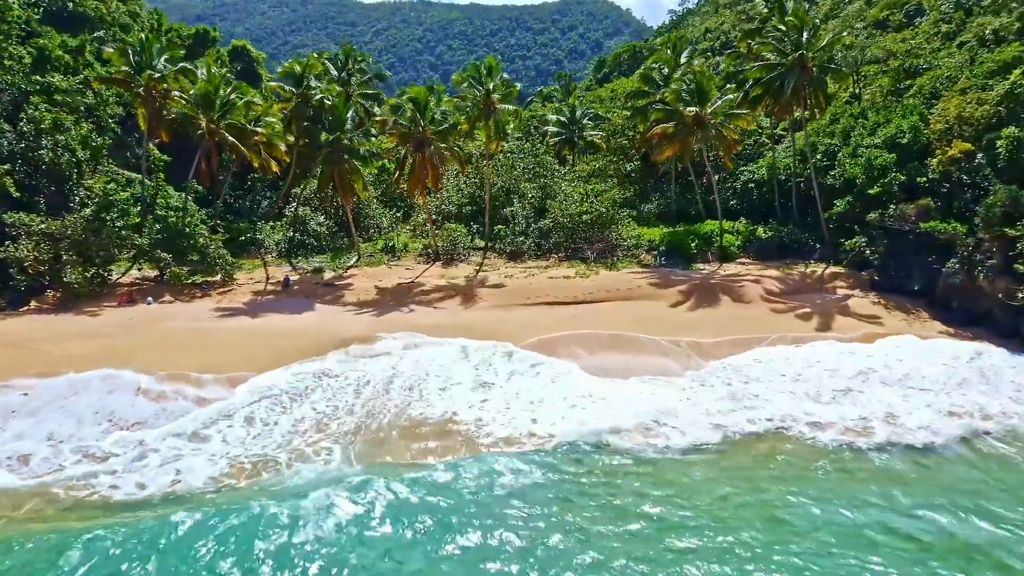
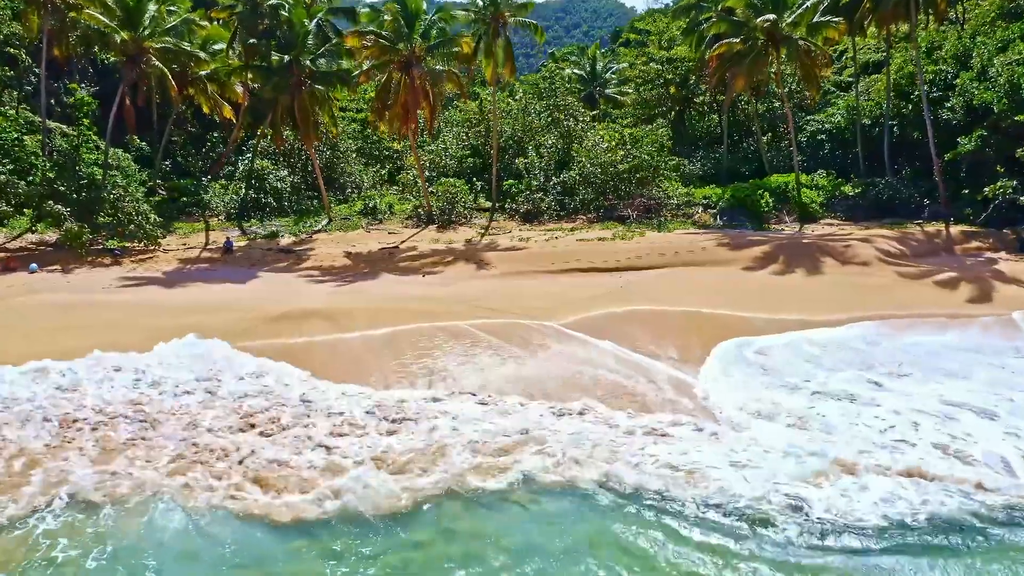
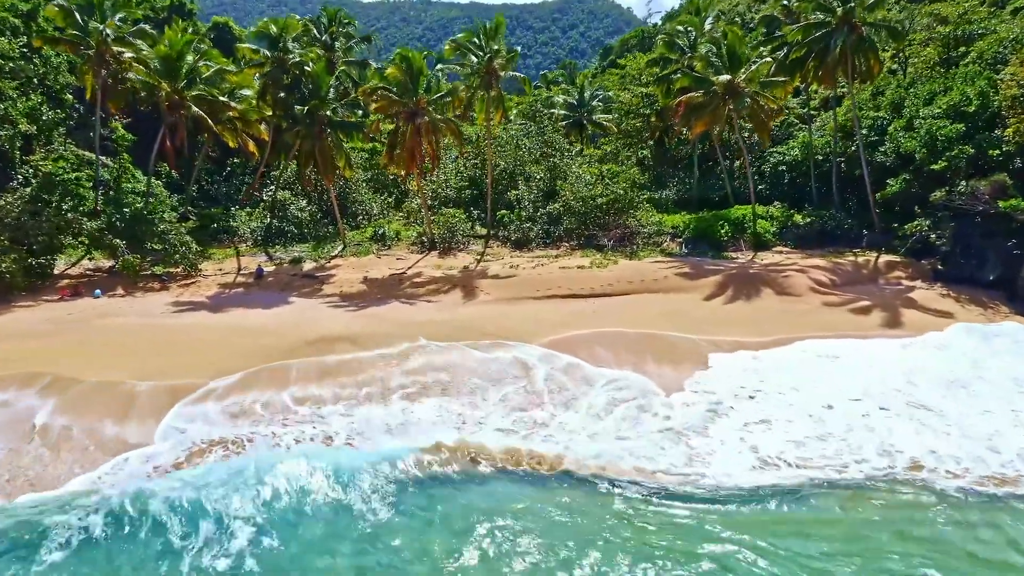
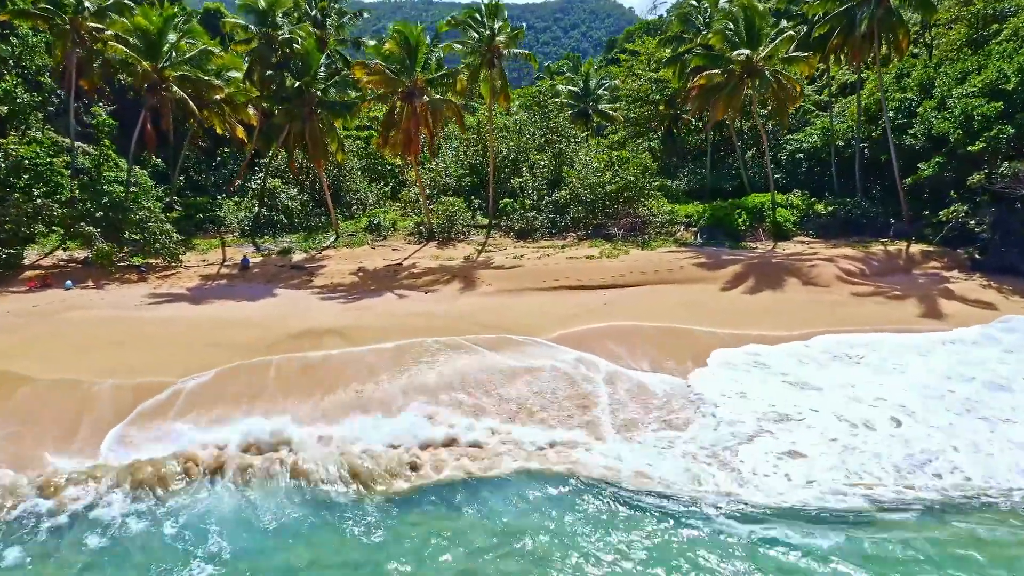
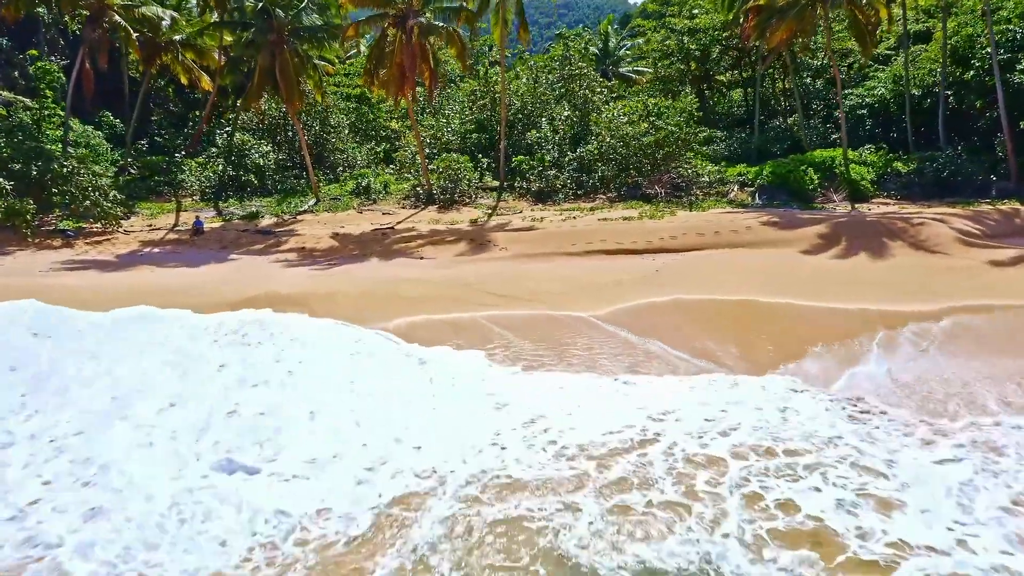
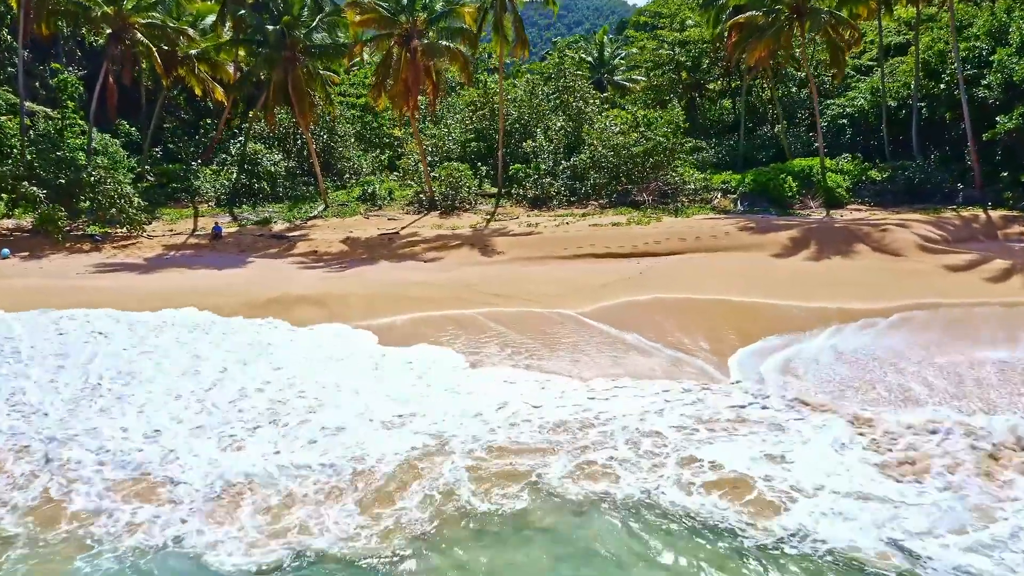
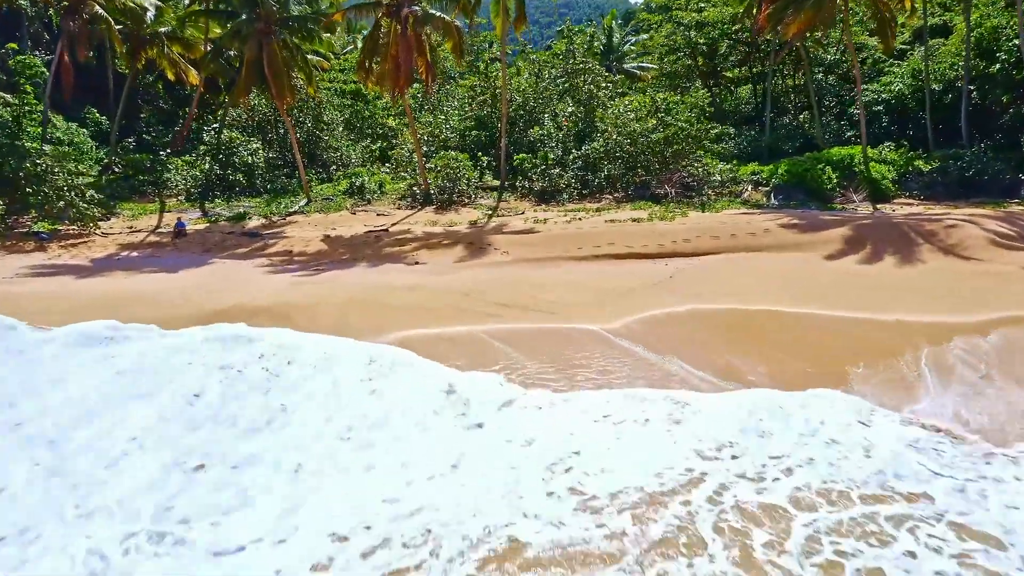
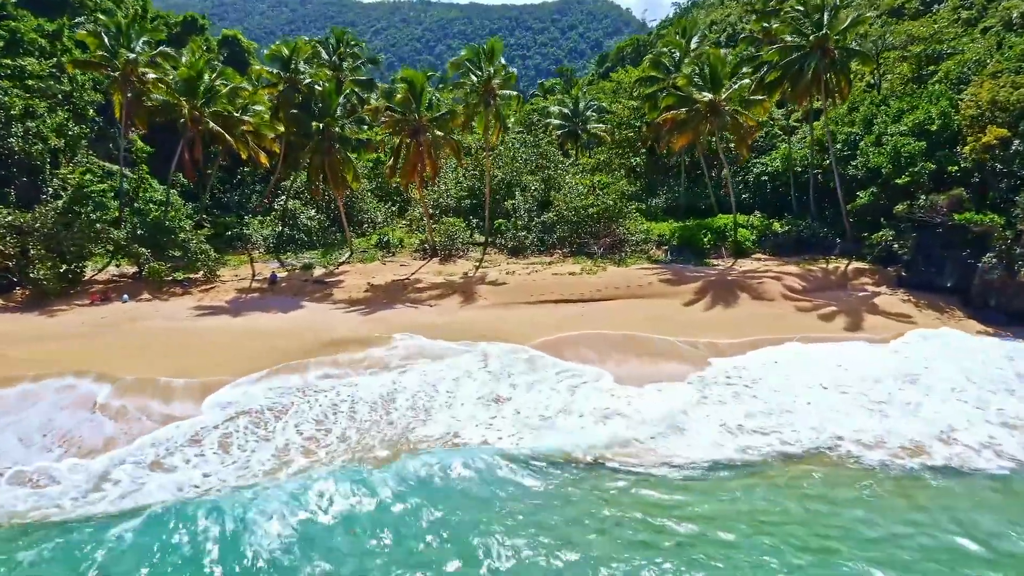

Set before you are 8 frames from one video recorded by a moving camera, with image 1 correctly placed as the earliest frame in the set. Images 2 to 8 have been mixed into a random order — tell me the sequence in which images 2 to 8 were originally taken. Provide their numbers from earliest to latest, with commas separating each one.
8, 3, 4, 2, 6, 5, 7
